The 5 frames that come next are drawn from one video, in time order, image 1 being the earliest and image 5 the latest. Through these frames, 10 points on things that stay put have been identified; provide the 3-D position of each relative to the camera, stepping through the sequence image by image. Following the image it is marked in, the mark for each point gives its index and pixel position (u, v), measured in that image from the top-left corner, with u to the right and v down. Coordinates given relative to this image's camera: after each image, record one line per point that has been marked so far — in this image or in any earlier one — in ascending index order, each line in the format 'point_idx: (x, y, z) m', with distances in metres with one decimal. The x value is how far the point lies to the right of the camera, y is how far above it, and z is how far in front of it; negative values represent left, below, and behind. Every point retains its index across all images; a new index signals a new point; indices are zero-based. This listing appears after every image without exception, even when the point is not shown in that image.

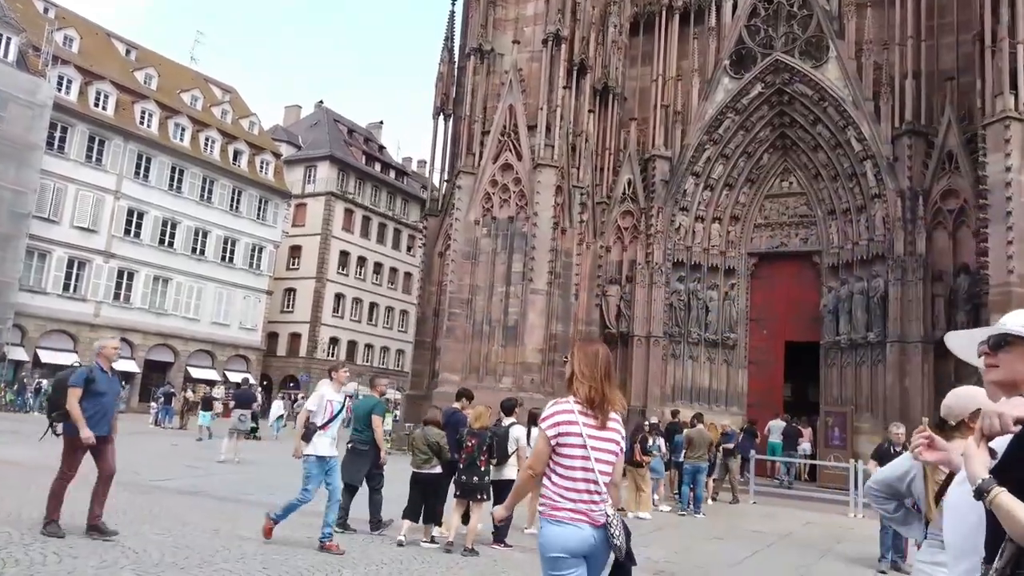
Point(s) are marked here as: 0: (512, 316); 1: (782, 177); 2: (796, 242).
0: (0.0, -0.6, +17.8) m
1: (+6.9, +2.8, +20.0) m
2: (+7.1, +1.2, +19.6) m
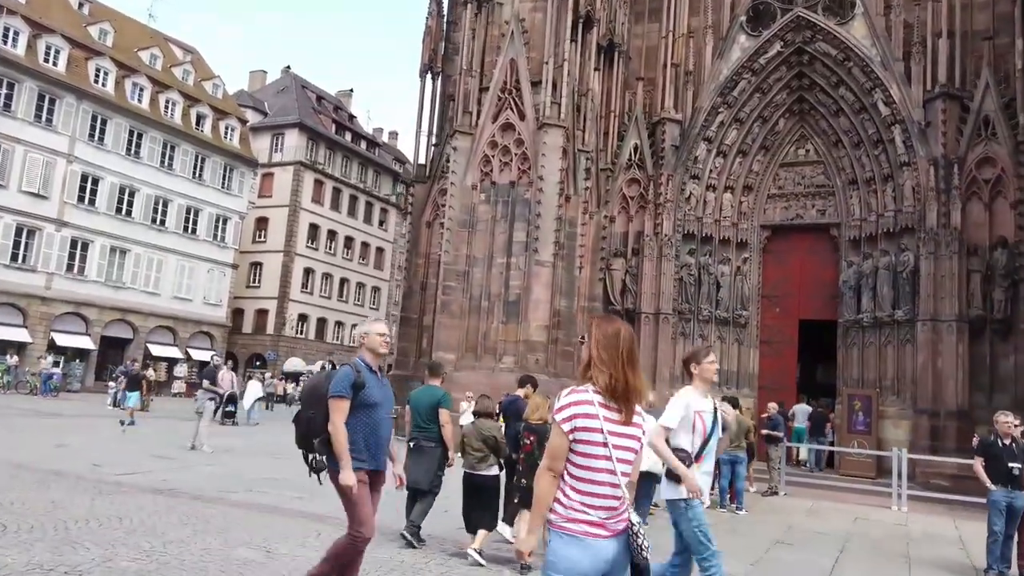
0: (0.0, 0.0, +16.3) m
1: (+6.8, +3.4, +18.7) m
2: (+7.1, +1.7, +18.4) m
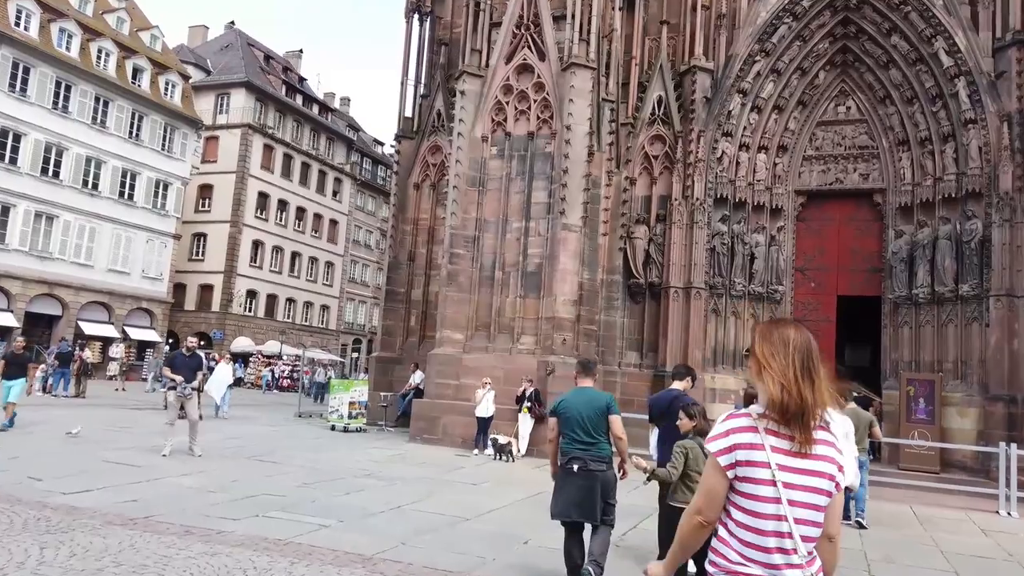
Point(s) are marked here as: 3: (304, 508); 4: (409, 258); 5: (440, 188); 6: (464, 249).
0: (+0.4, +0.5, +14.0) m
1: (+7.0, +4.0, +16.8) m
2: (+7.2, +2.3, +16.6) m
3: (-2.0, -2.1, +7.6) m
4: (-2.4, +0.7, +18.0) m
5: (-1.7, +2.3, +18.0) m
6: (-0.9, +0.7, +14.4) m
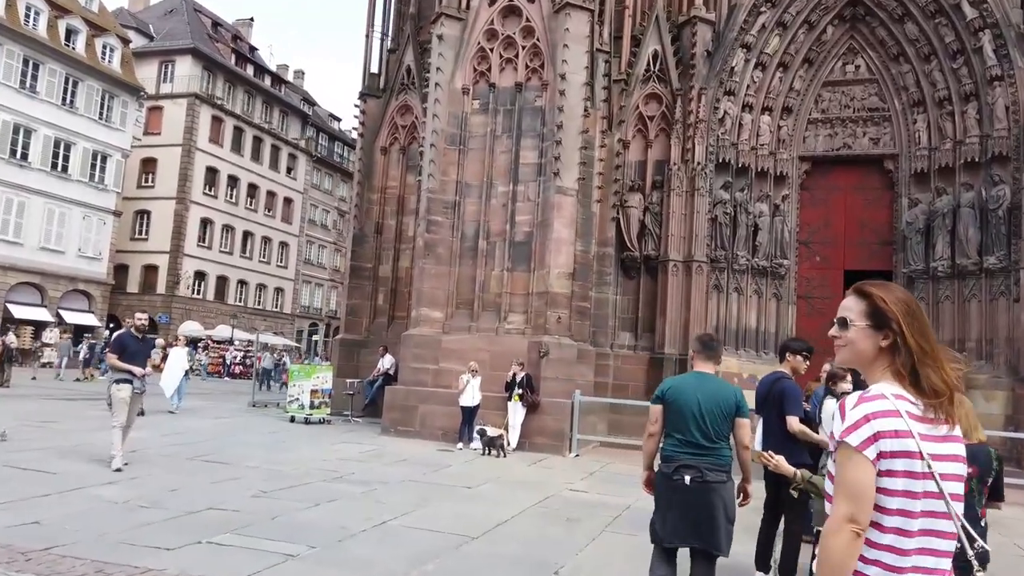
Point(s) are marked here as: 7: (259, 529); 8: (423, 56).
0: (+0.1, +1.0, +12.4) m
1: (+6.6, +4.5, +15.5) m
2: (+6.9, +2.8, +15.3) m
3: (-1.9, -1.8, +5.9) m
4: (-2.8, +1.2, +16.2) m
5: (-2.1, +2.8, +16.2) m
6: (-1.1, +1.2, +12.7) m
7: (-1.9, -1.8, +5.8) m
8: (-1.8, +4.8, +16.2) m
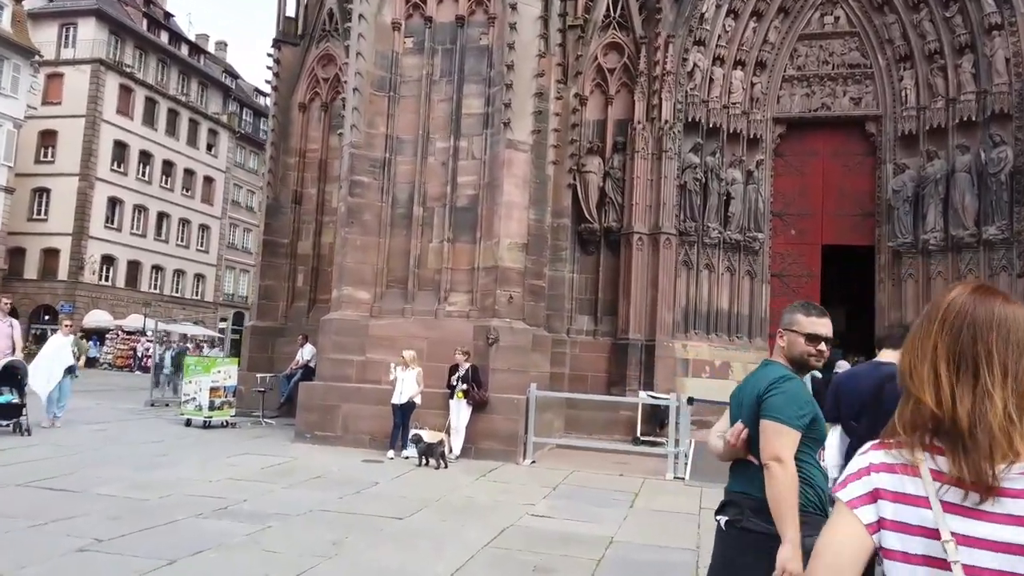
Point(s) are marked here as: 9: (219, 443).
0: (-0.6, +1.3, +10.3) m
1: (+5.6, +5.0, +13.9) m
2: (+5.8, +3.3, +13.7) m
3: (-2.1, -1.6, +3.7) m
4: (-3.9, +1.6, +13.9) m
5: (-3.2, +3.2, +14.0) m
6: (-1.9, +1.5, +10.6) m
7: (-2.1, -1.6, +3.6) m
8: (-2.9, +5.2, +13.9) m
9: (-3.7, -2.0, +9.8) m
